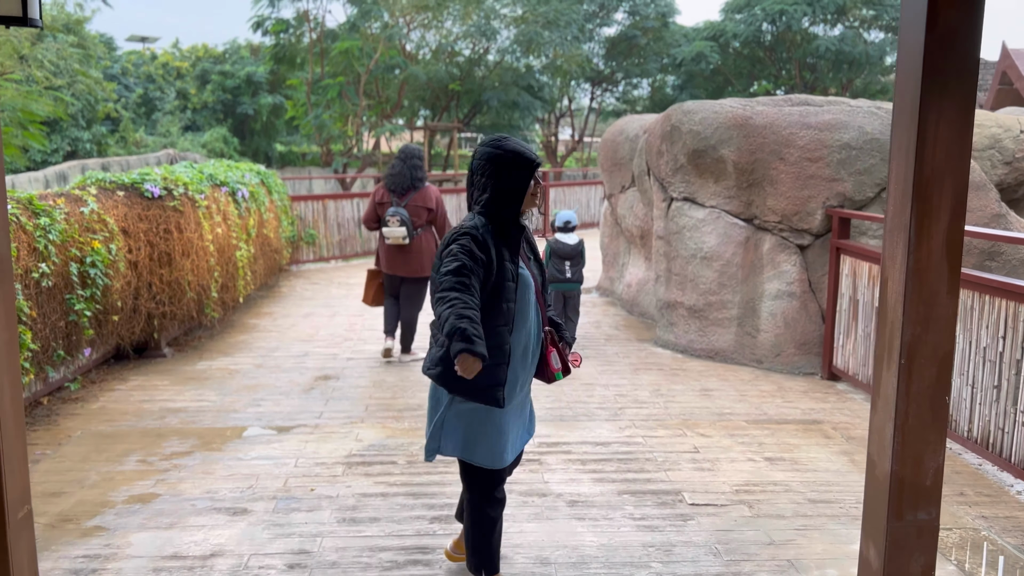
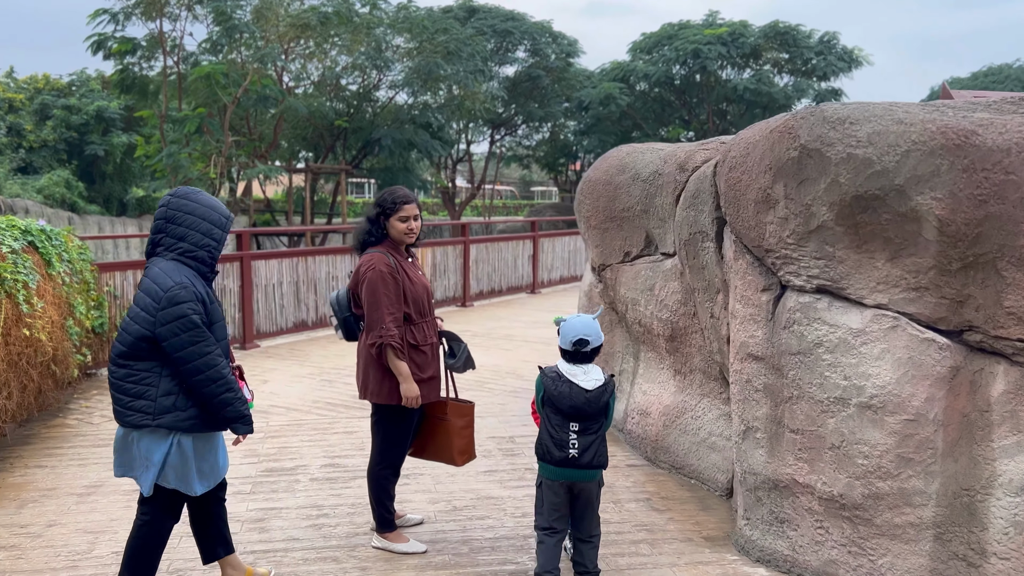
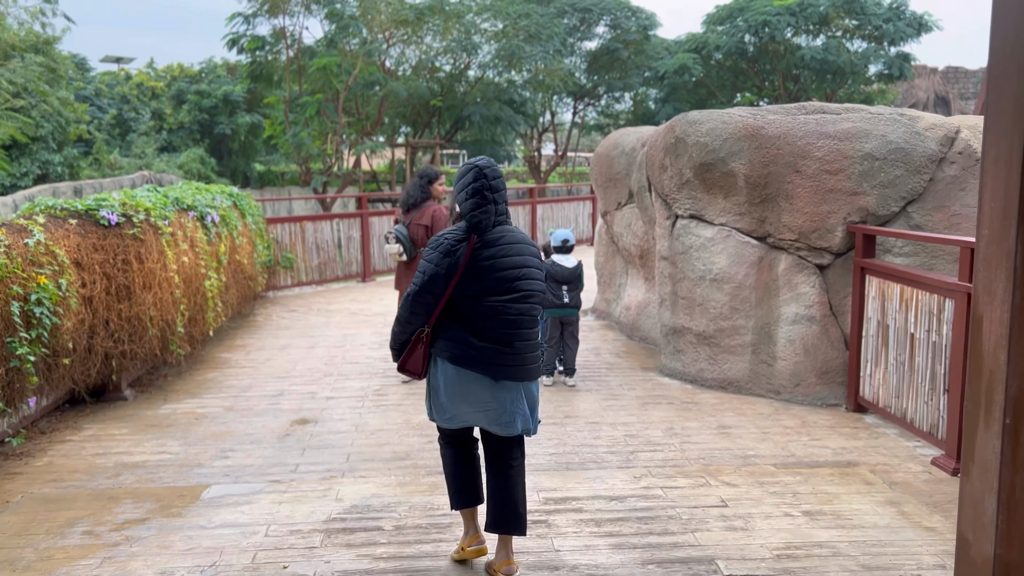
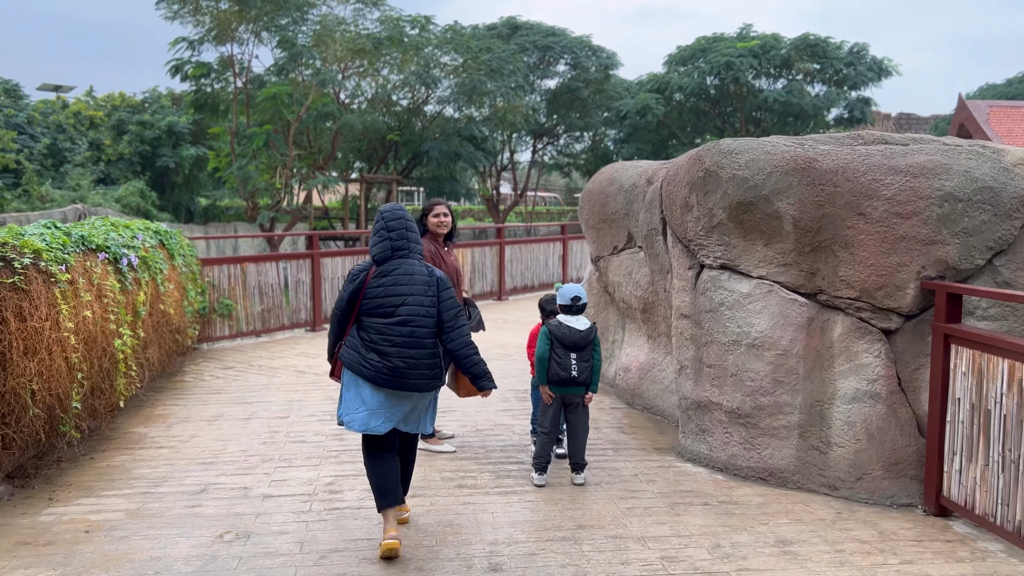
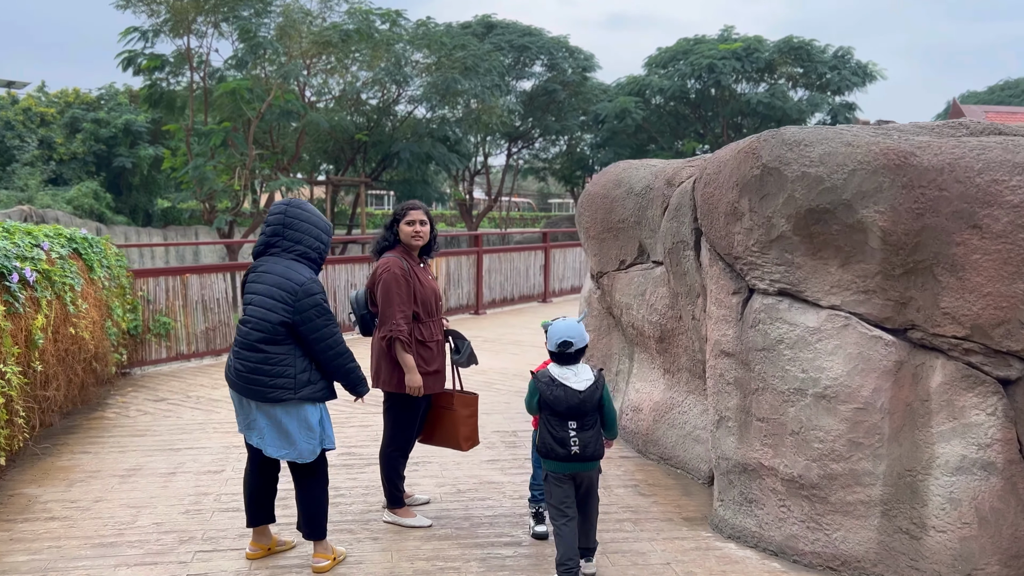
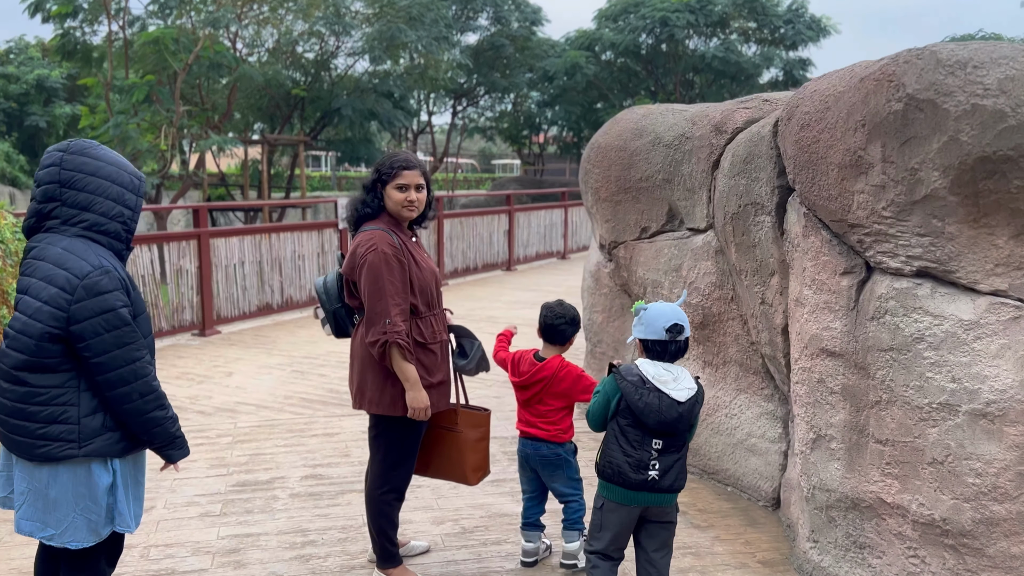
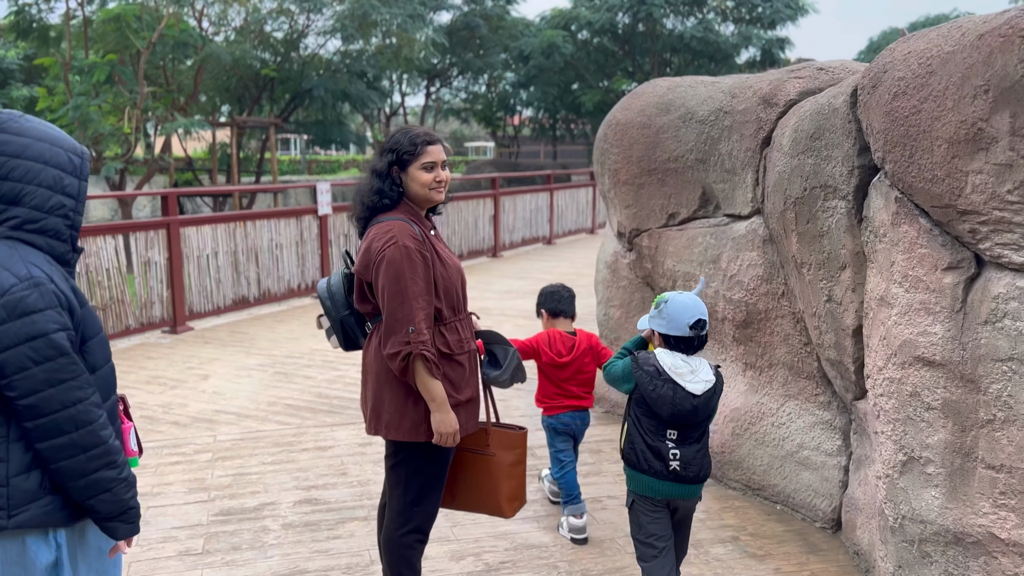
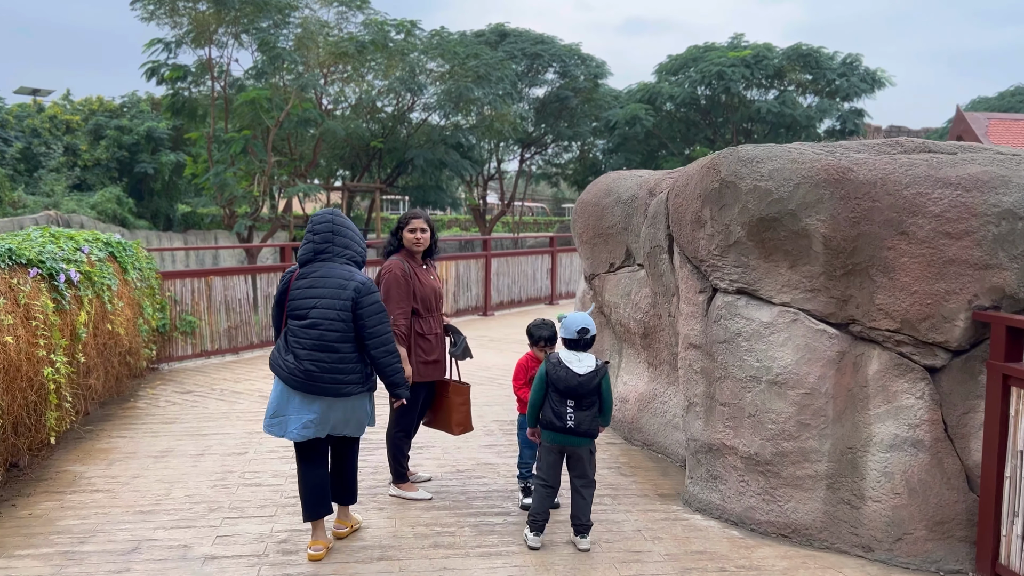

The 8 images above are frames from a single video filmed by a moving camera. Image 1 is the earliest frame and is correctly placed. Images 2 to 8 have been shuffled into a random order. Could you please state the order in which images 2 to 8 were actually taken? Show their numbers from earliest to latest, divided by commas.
3, 4, 8, 5, 2, 6, 7
